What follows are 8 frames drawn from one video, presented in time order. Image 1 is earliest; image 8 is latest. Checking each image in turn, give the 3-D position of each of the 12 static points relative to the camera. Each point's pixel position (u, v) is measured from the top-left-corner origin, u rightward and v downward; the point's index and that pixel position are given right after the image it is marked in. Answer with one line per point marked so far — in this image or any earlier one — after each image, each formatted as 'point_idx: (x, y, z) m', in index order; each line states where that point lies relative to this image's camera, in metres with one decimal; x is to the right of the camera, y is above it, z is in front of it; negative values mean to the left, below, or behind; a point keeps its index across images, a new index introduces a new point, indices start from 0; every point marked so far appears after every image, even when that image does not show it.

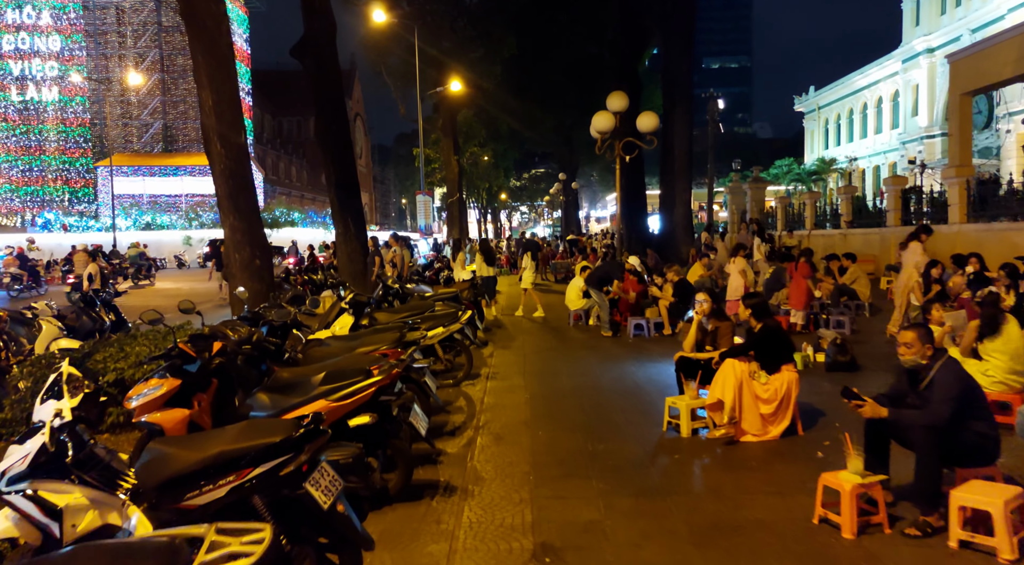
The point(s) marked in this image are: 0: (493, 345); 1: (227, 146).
0: (-0.3, -0.9, +11.3) m
1: (-3.8, +1.9, +10.3) m
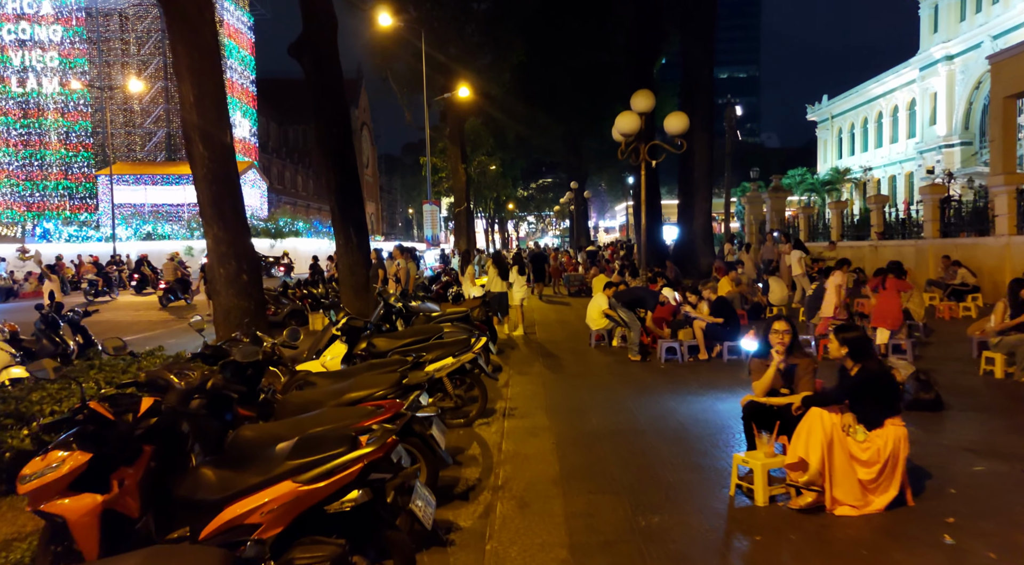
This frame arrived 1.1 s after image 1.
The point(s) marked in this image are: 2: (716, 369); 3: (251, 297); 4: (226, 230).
0: (0.0, -1.2, +10.1) m
1: (-3.6, +1.6, +9.1) m
2: (+2.5, -1.1, +9.5) m
3: (-3.3, -0.2, +9.5) m
4: (-3.5, +0.6, +9.3) m
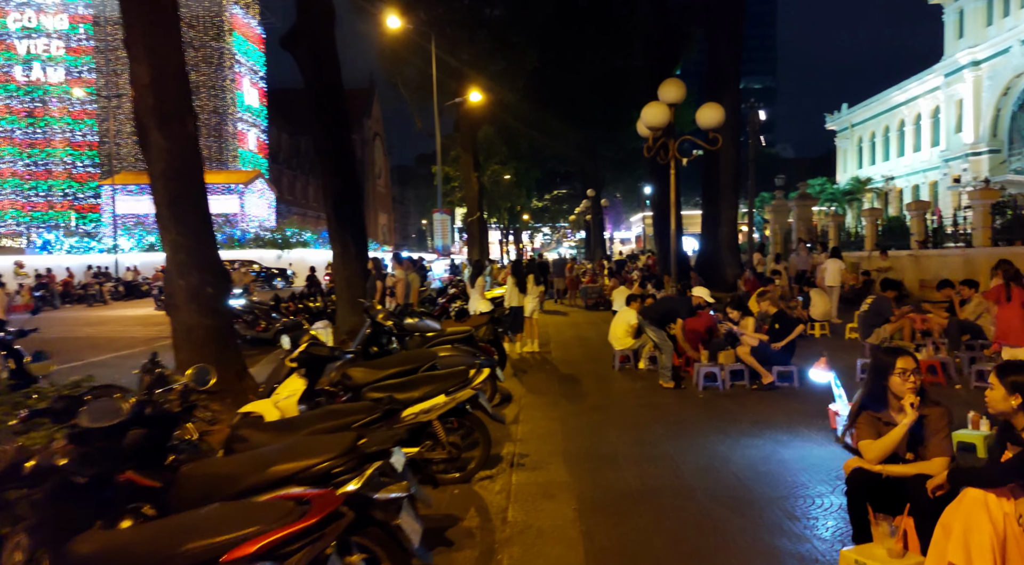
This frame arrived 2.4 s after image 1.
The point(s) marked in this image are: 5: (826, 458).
0: (+0.1, -1.3, +8.6) m
1: (-3.5, +1.5, +7.8) m
2: (+2.6, -1.2, +7.9) m
3: (-3.2, -0.3, +8.1) m
4: (-3.4, +0.5, +7.9) m
5: (+2.4, -1.3, +5.8) m
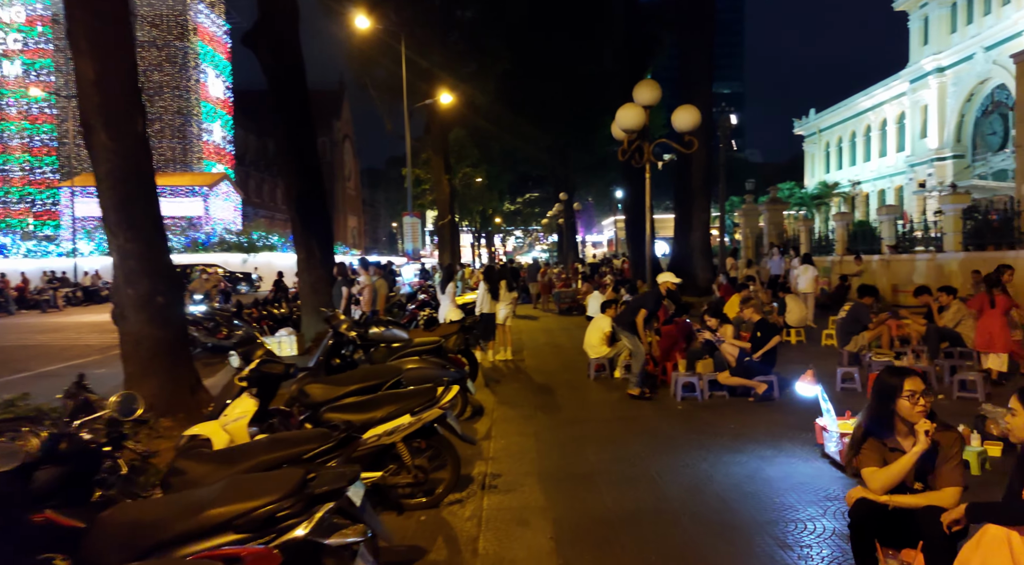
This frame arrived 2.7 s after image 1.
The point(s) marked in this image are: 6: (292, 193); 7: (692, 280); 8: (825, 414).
0: (-0.2, -1.4, +8.2) m
1: (-3.8, +1.4, +7.3) m
2: (+2.3, -1.3, +7.7) m
3: (-3.4, -0.4, +7.6) m
4: (-3.7, +0.4, +7.4) m
5: (+2.2, -1.4, +5.5) m
6: (-3.6, +1.5, +12.6) m
7: (+4.4, +0.1, +18.8) m
8: (+2.3, -1.0, +5.6) m
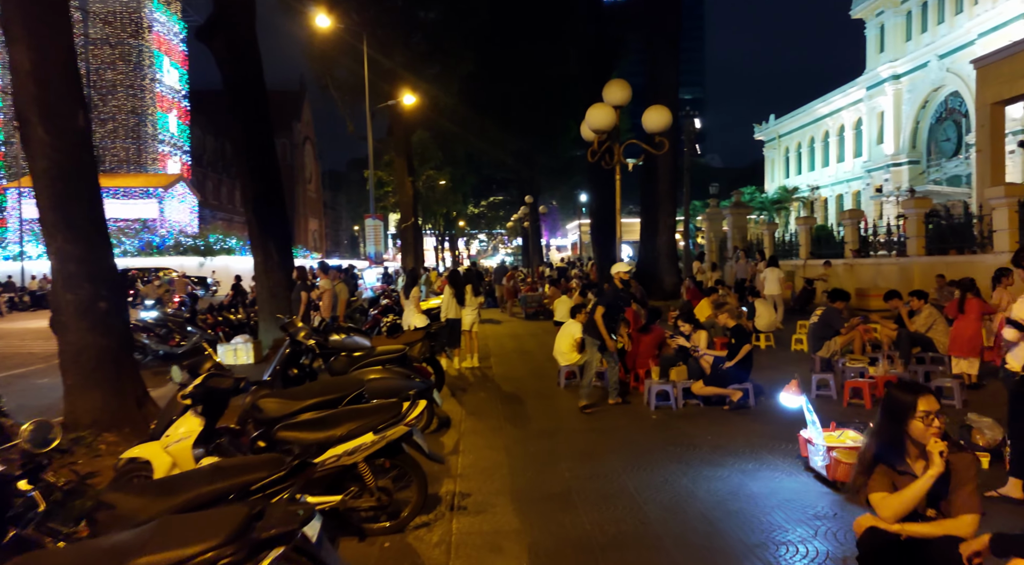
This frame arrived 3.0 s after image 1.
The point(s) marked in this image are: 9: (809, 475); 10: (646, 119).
0: (-0.6, -1.5, +7.9) m
1: (-4.1, +1.4, +6.7) m
2: (+2.0, -1.4, +7.4) m
3: (-3.7, -0.5, +7.1) m
4: (-4.0, +0.4, +6.9) m
5: (+2.0, -1.4, +5.2) m
6: (-4.2, +1.4, +12.1) m
7: (+3.6, 0.0, +18.6) m
8: (+2.1, -1.0, +5.4) m
9: (+2.2, -1.4, +5.5) m
10: (+1.9, +2.3, +10.7) m
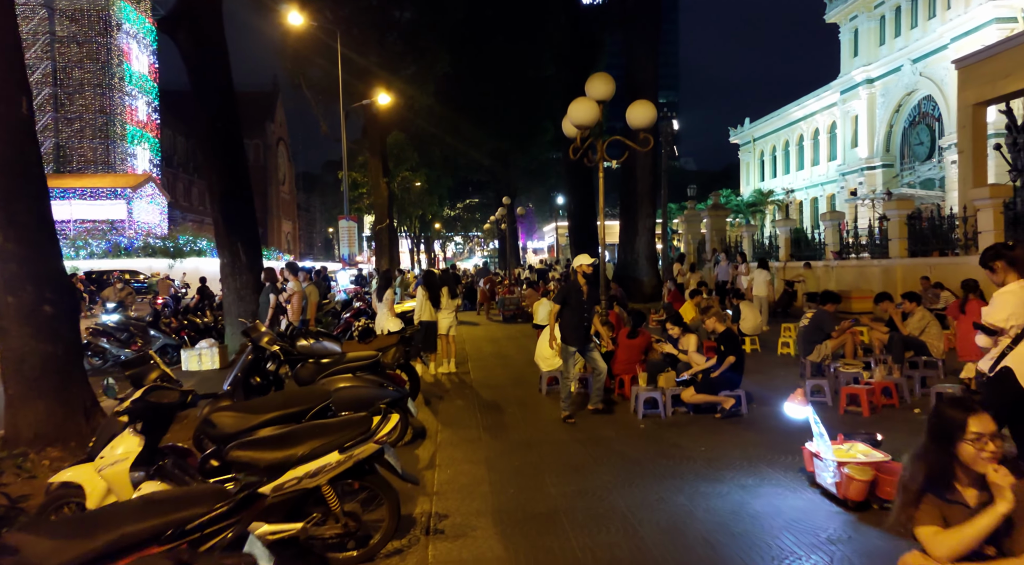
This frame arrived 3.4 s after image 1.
0: (-0.7, -1.5, +7.4) m
1: (-4.2, +1.3, +6.1) m
2: (+1.8, -1.4, +7.0) m
3: (-3.9, -0.5, +6.5) m
4: (-4.1, +0.4, +6.3) m
5: (+1.9, -1.4, +4.8) m
6: (-4.5, +1.4, +11.5) m
7: (+3.1, -0.1, +18.3) m
8: (+2.0, -1.0, +4.9) m
9: (+2.0, -1.4, +5.1) m
10: (+1.6, +2.3, +10.3) m
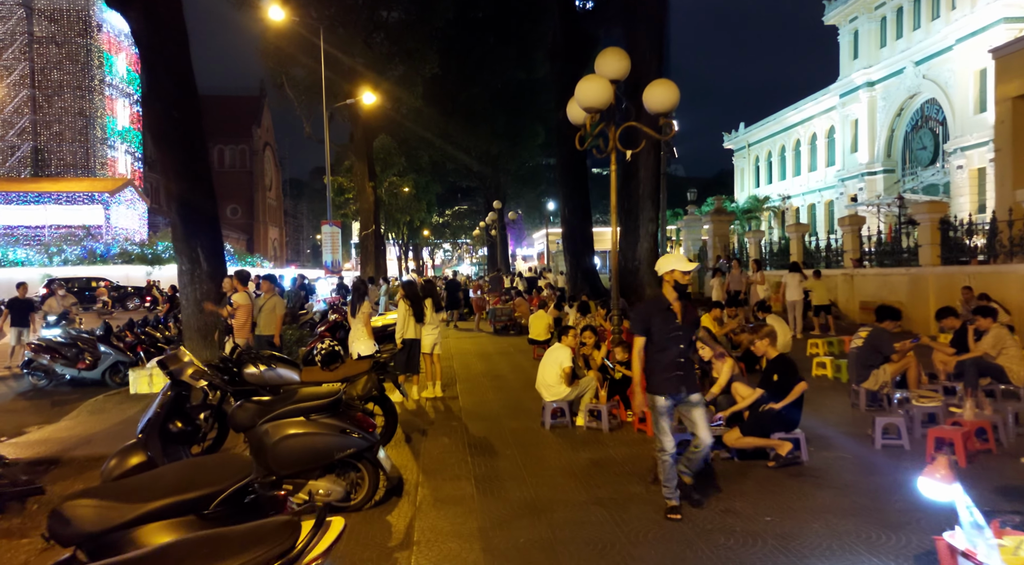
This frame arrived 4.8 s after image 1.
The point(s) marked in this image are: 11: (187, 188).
0: (-0.7, -1.6, +5.8) m
1: (-4.2, +1.3, +4.5) m
2: (+1.8, -1.5, +5.4) m
3: (-3.9, -0.6, +4.9) m
4: (-4.1, +0.3, +4.7) m
5: (+1.9, -1.5, +3.3) m
6: (-4.5, +1.2, +9.9) m
7: (+2.9, -0.3, +16.7) m
8: (+2.0, -1.1, +3.4) m
9: (+2.1, -1.5, +3.5) m
10: (+1.6, +2.1, +8.7) m
11: (-4.4, +1.3, +9.9) m
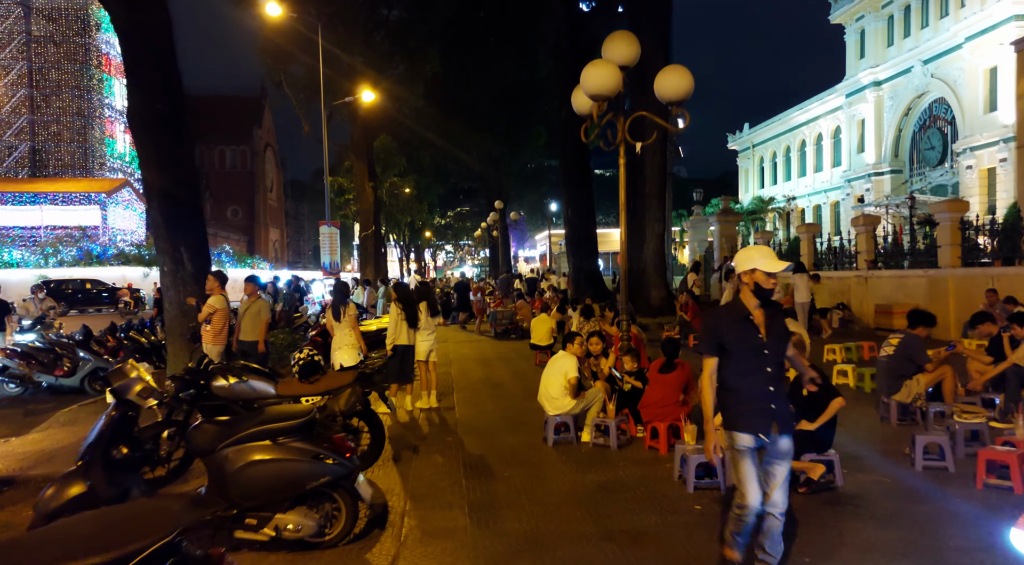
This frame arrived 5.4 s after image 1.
0: (-0.7, -1.6, +5.1) m
1: (-4.2, +1.2, +3.9) m
2: (+1.8, -1.5, +4.8) m
3: (-3.9, -0.6, +4.2) m
4: (-4.1, +0.2, +4.0) m
5: (+1.9, -1.5, +2.6) m
6: (-4.5, +1.2, +9.2) m
7: (+3.0, -0.3, +16.1) m
8: (+2.0, -1.1, +2.7) m
9: (+2.1, -1.5, +2.8) m
10: (+1.6, +2.1, +8.1) m
11: (-4.4, +1.2, +9.3) m
